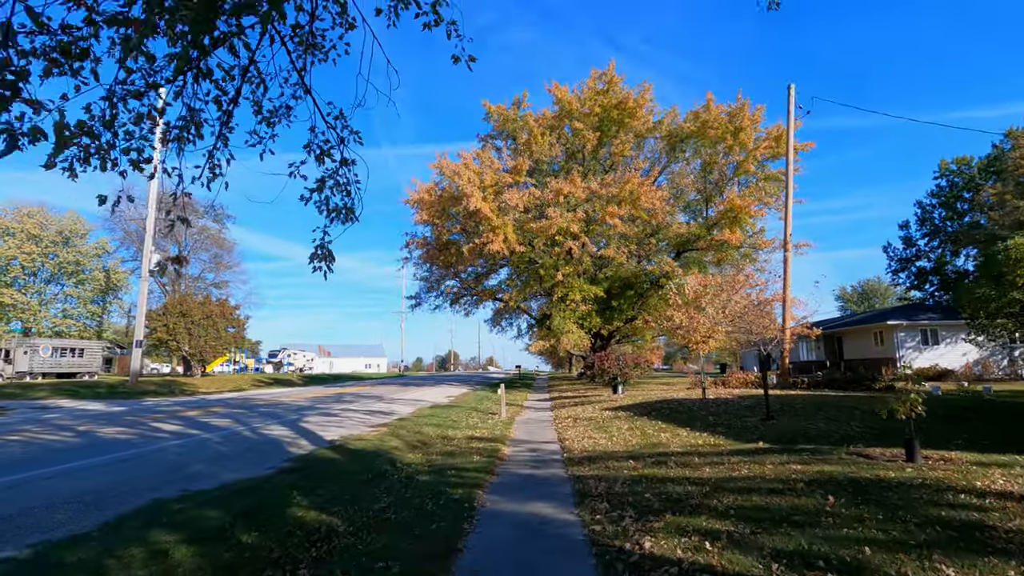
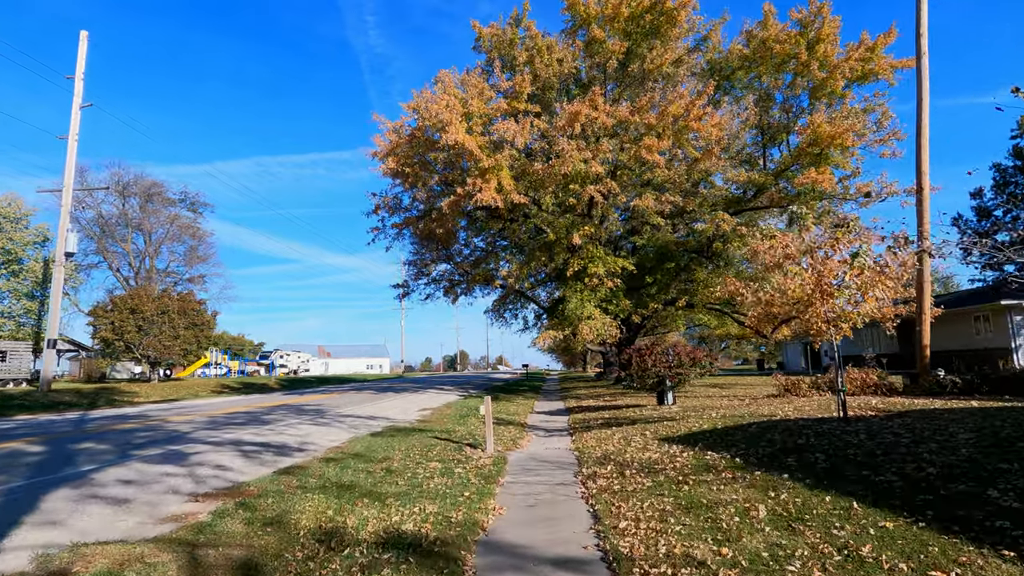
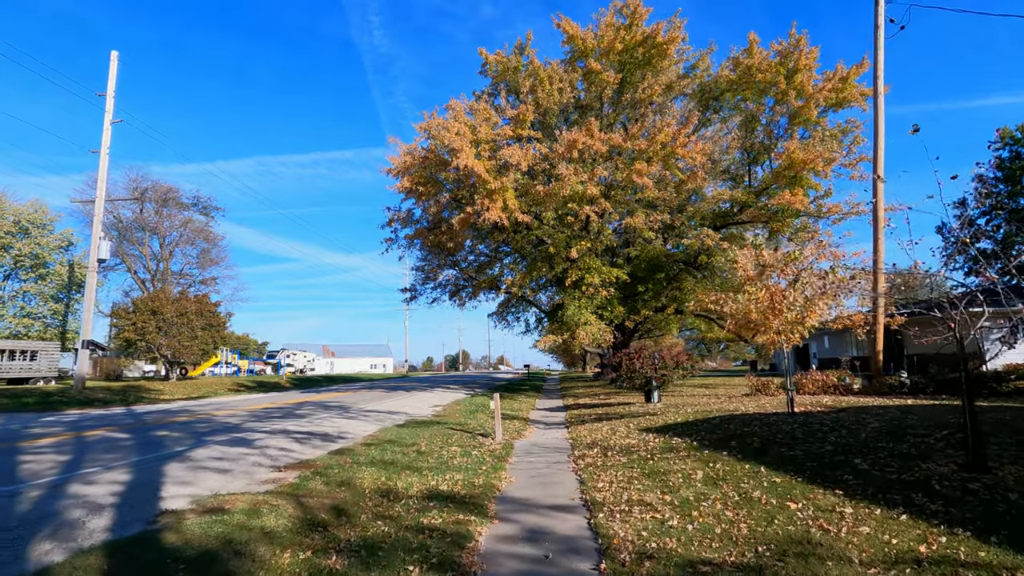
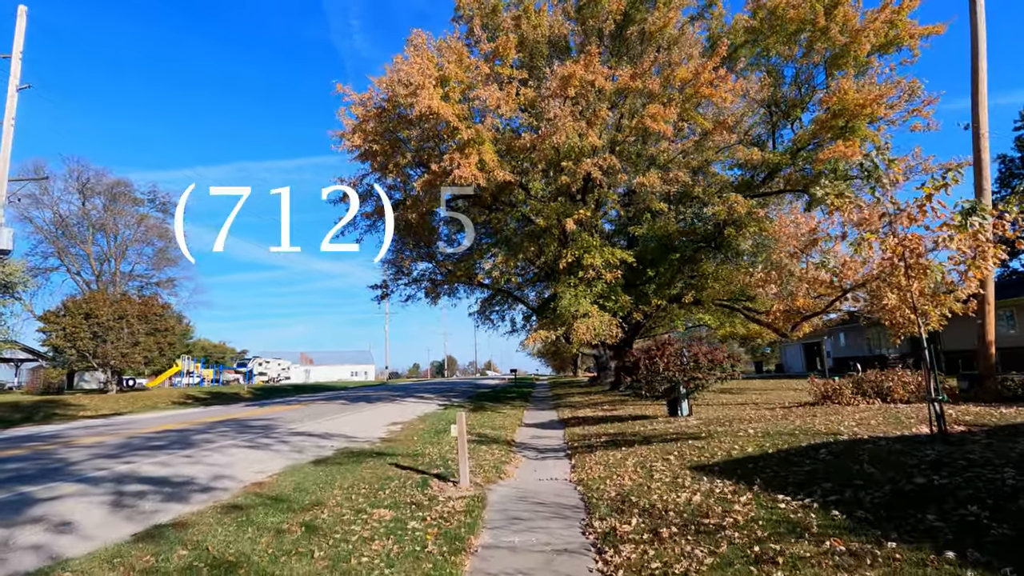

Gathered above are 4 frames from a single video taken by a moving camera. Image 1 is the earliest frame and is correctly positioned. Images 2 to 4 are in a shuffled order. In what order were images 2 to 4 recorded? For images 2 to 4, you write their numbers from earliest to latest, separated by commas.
3, 2, 4
